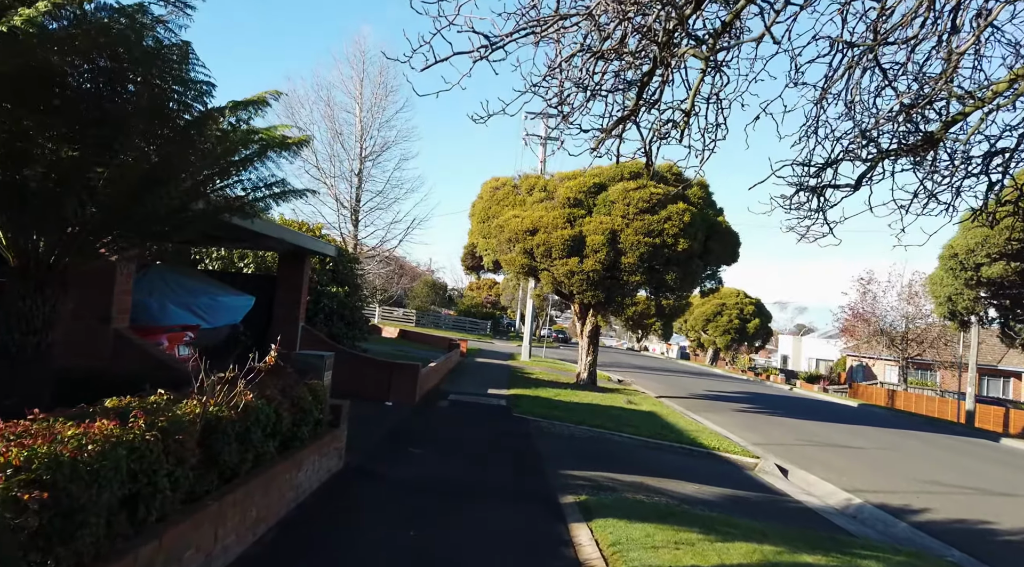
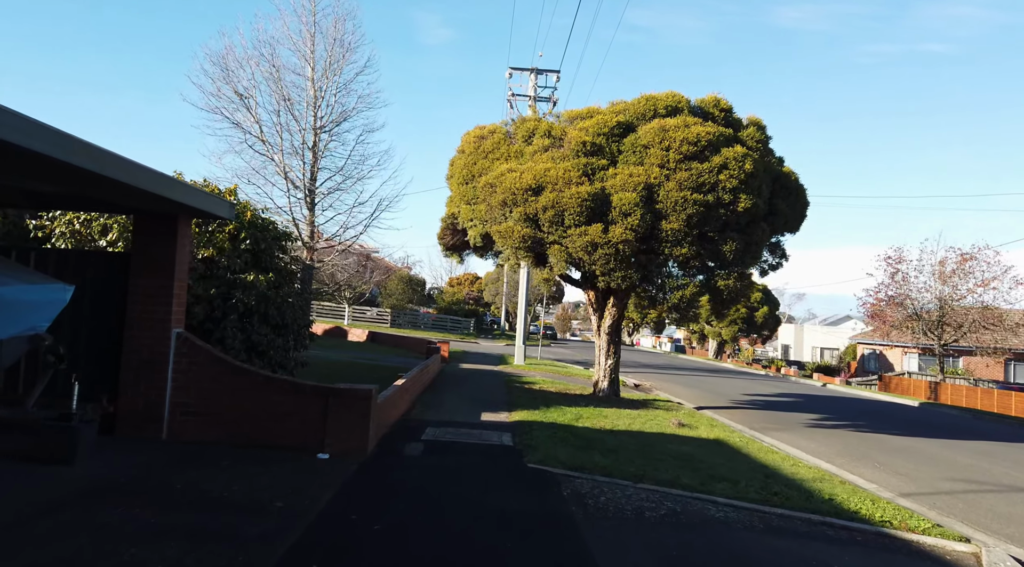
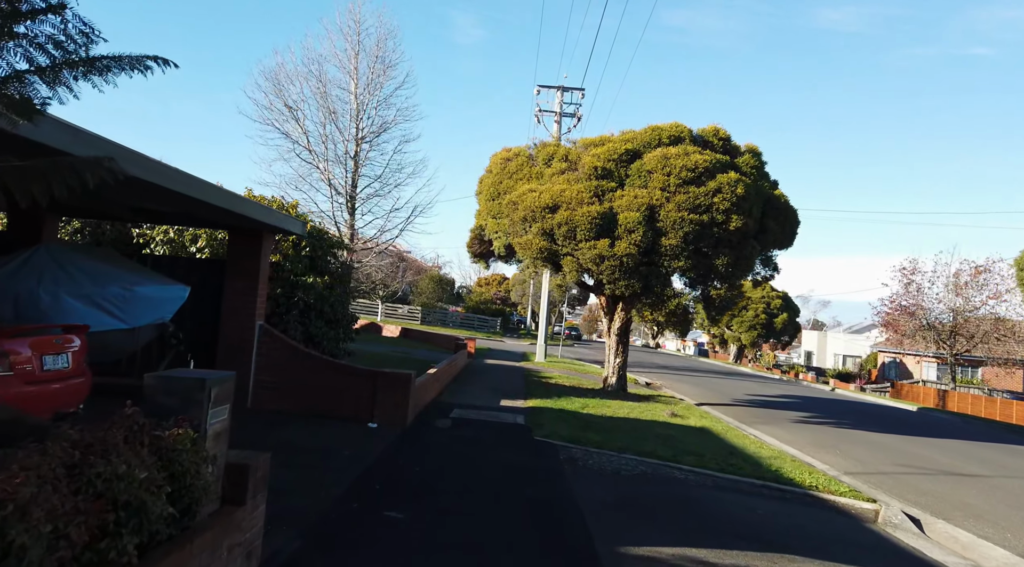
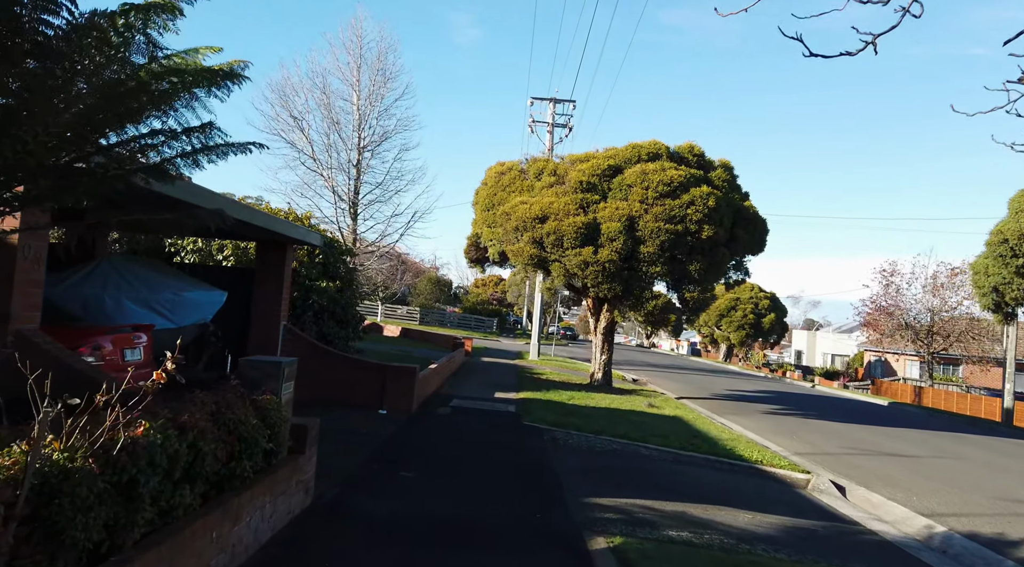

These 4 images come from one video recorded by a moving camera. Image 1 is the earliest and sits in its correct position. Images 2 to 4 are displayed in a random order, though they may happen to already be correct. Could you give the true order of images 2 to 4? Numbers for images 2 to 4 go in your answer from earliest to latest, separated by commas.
4, 3, 2
